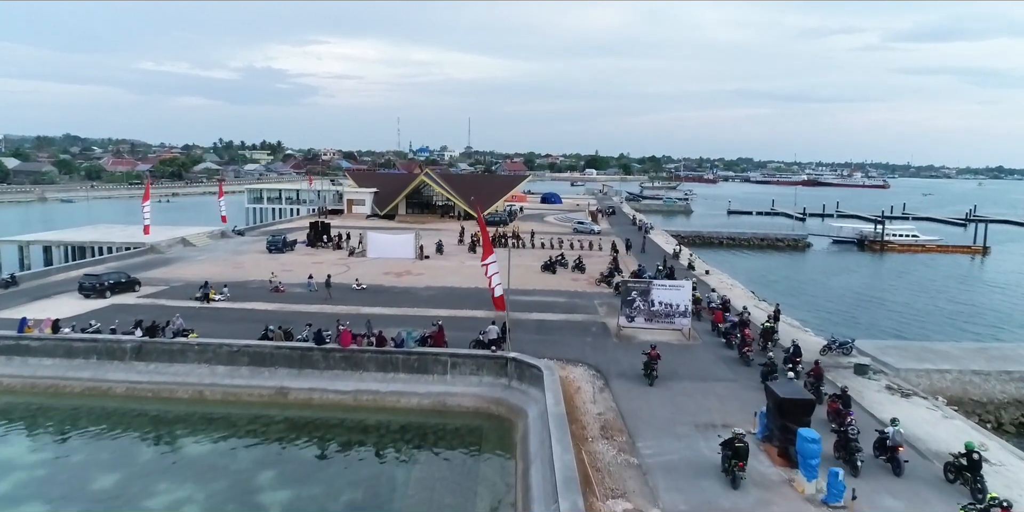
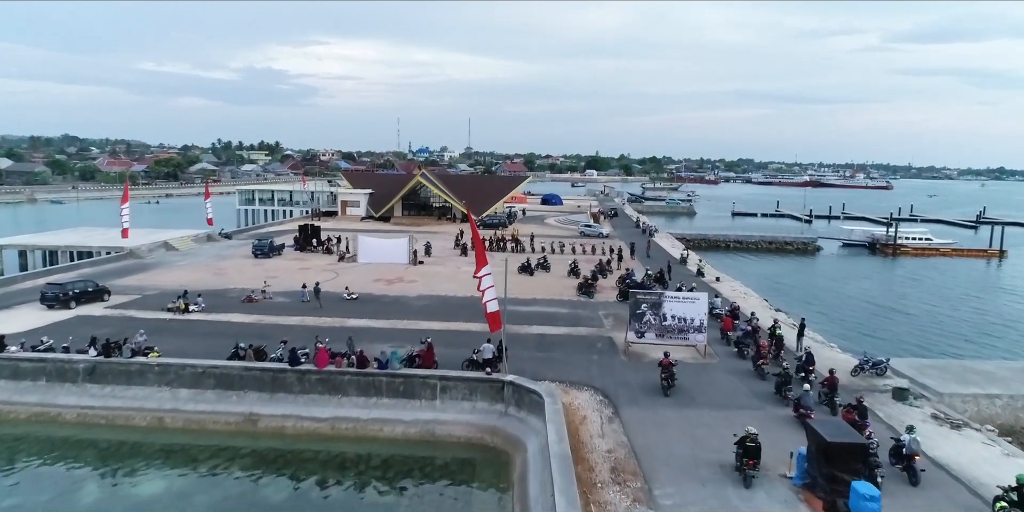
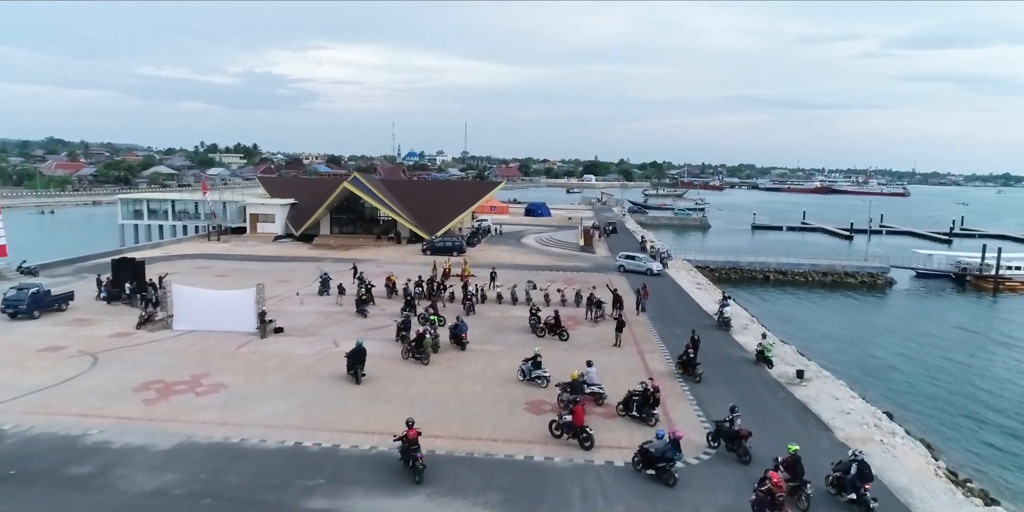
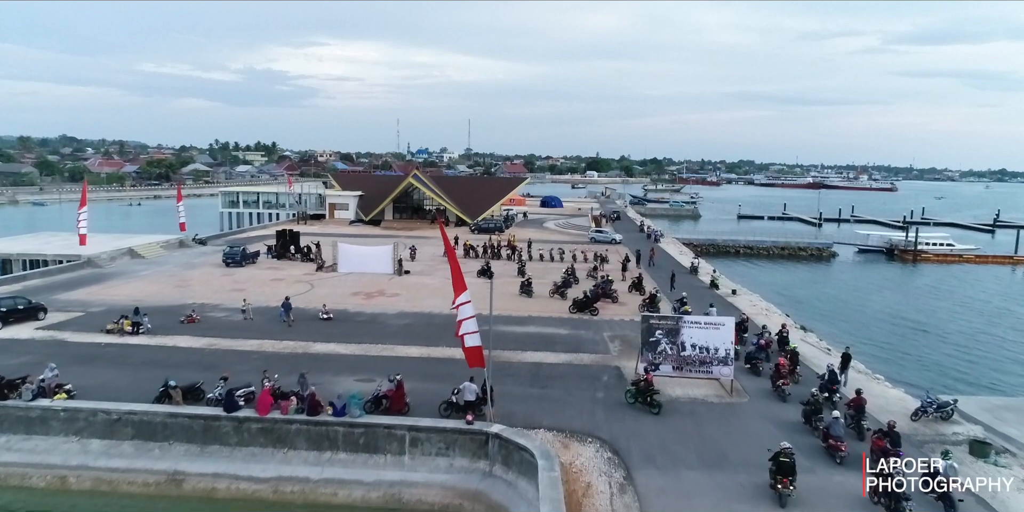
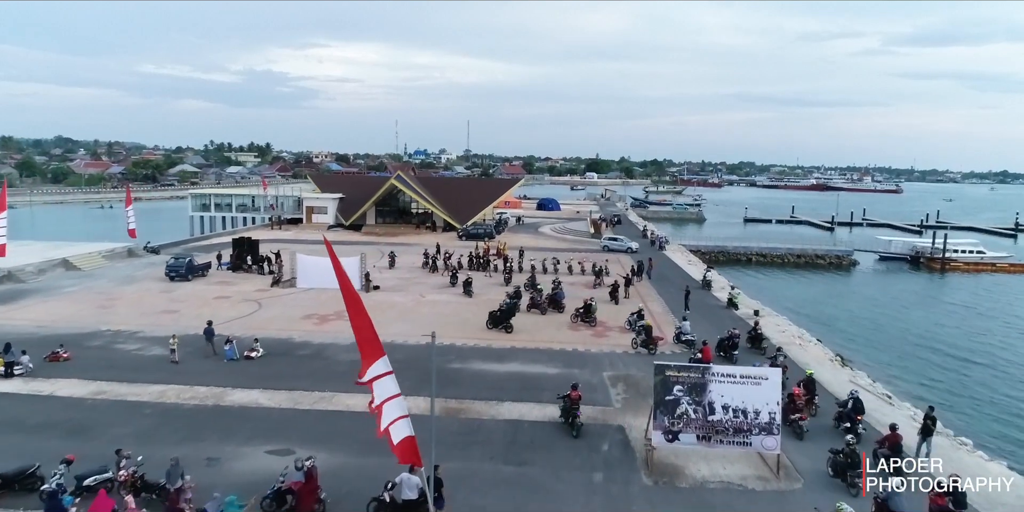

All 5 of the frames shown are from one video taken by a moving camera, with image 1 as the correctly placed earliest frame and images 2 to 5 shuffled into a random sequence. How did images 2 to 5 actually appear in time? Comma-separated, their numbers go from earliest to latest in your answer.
2, 4, 5, 3
